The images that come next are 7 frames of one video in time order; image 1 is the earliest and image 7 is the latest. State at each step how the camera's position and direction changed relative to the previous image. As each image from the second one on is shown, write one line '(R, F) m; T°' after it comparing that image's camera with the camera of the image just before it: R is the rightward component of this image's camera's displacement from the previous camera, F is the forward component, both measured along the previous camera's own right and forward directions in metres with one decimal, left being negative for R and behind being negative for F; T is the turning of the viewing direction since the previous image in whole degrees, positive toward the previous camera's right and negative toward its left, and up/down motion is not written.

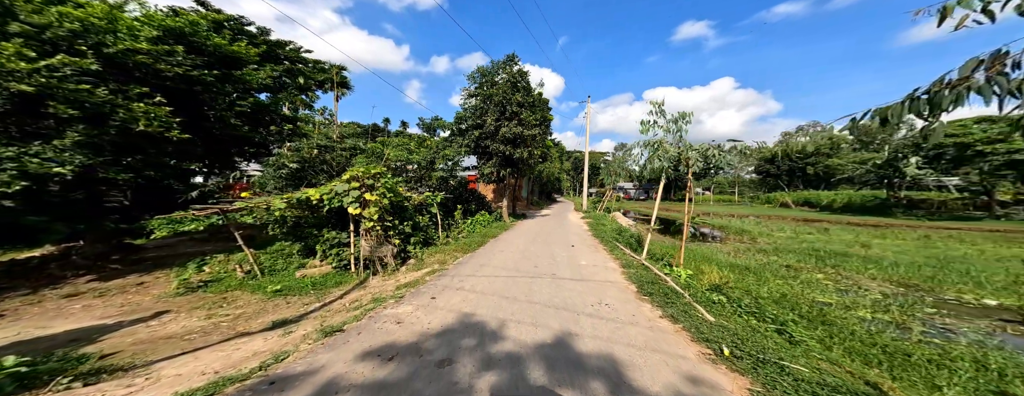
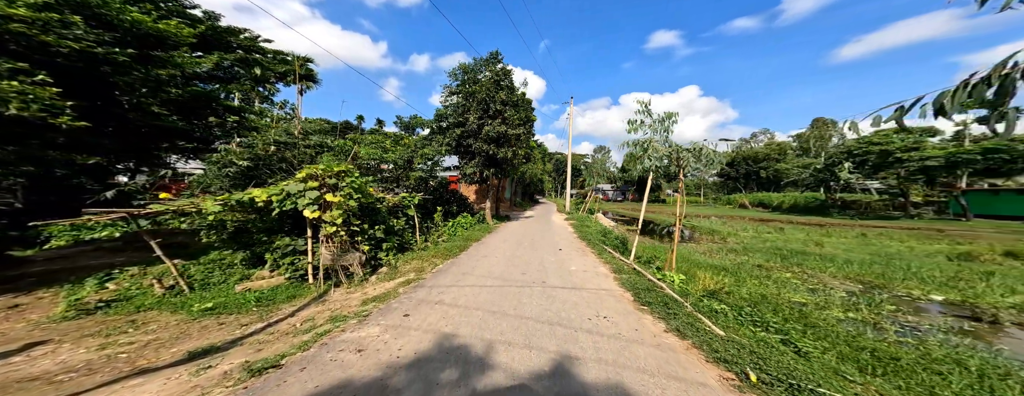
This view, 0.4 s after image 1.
(-0.1, +0.4) m; +5°
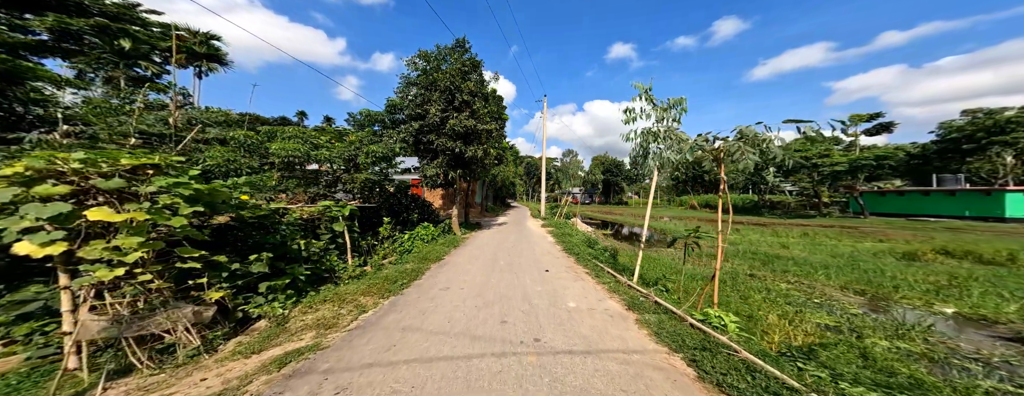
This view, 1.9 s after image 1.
(-0.1, +1.6) m; +9°
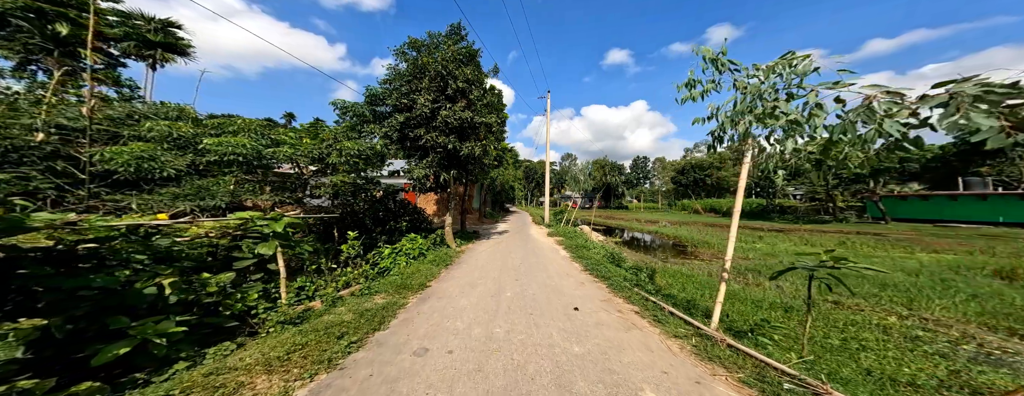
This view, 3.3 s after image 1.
(-0.2, +1.6) m; +1°
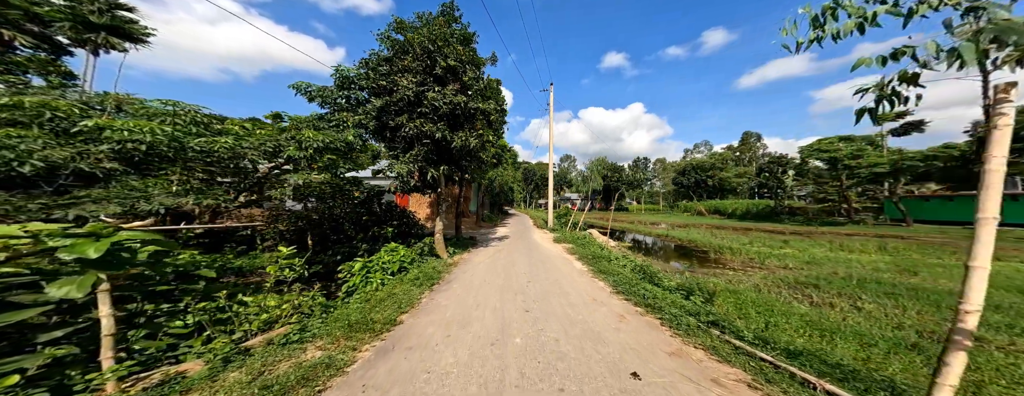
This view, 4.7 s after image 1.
(-0.1, +1.5) m; 0°
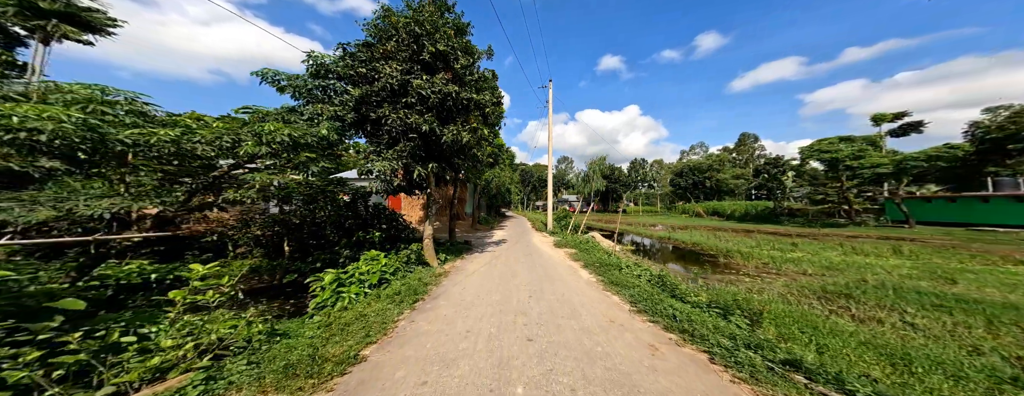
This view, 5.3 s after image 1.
(0.0, +0.8) m; +1°
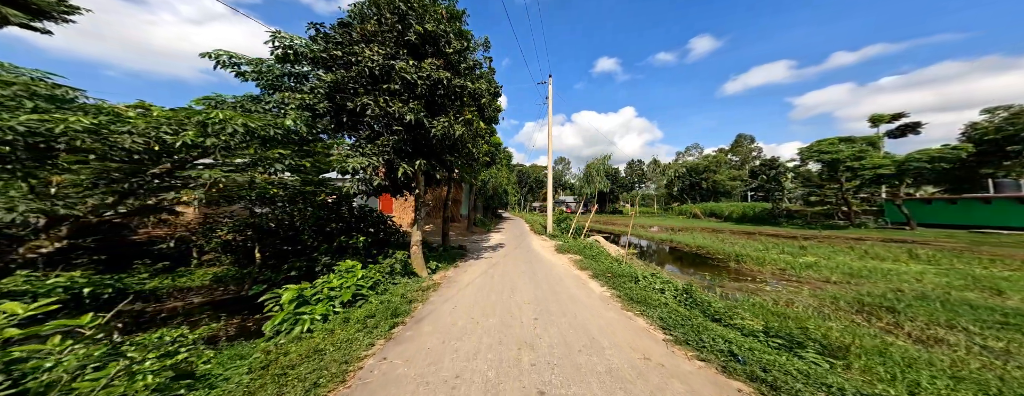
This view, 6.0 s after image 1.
(-0.1, +0.8) m; +1°
